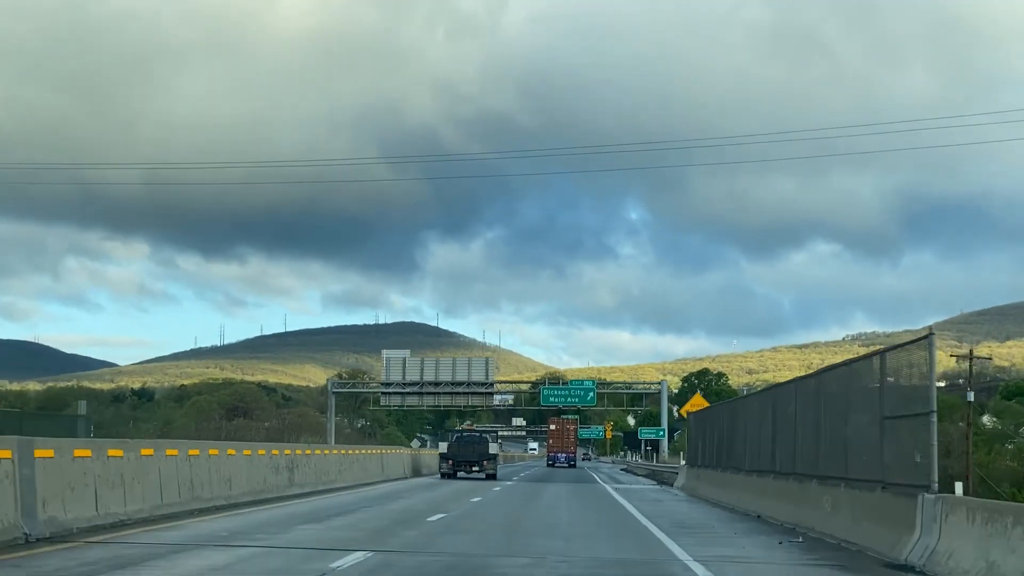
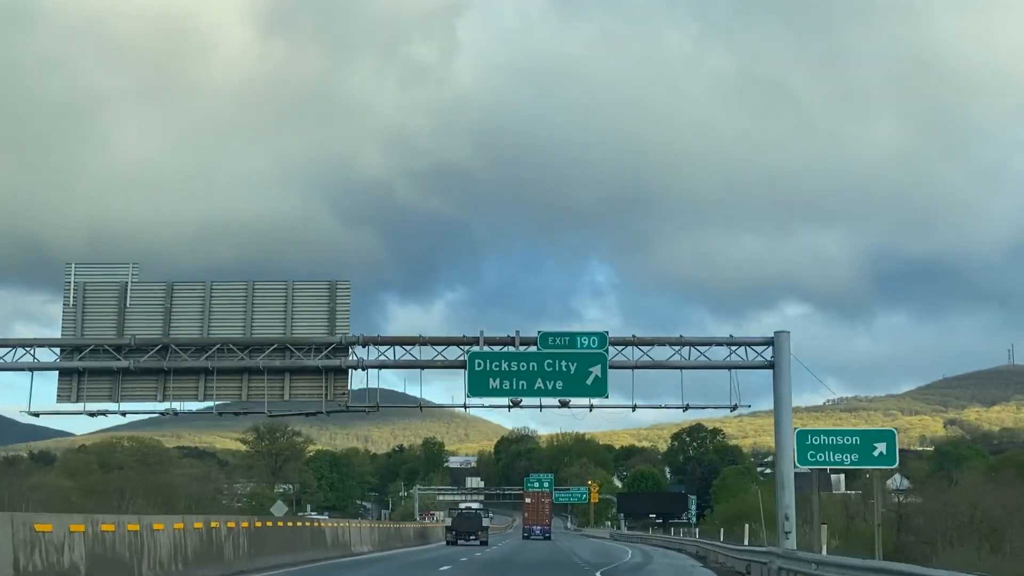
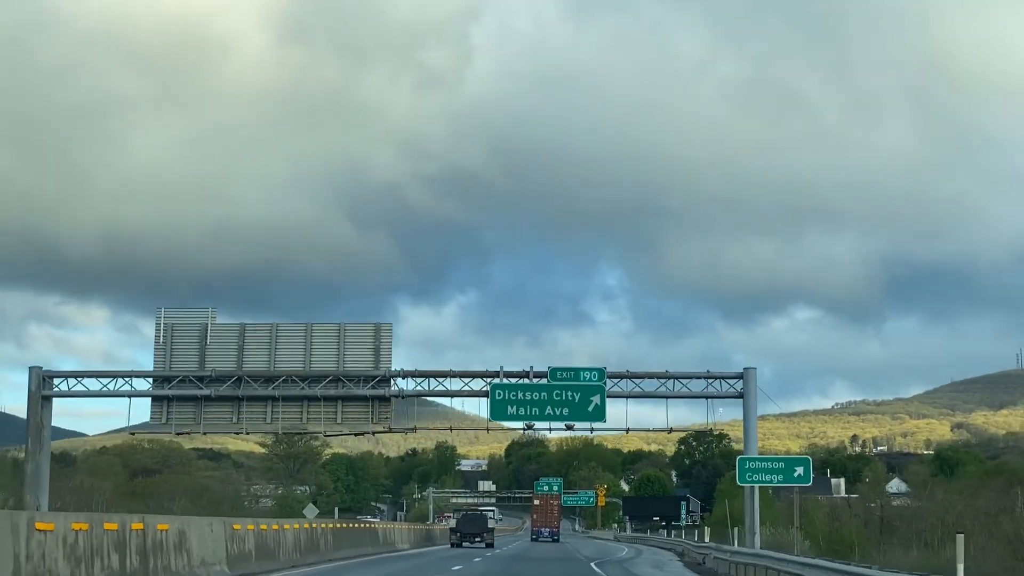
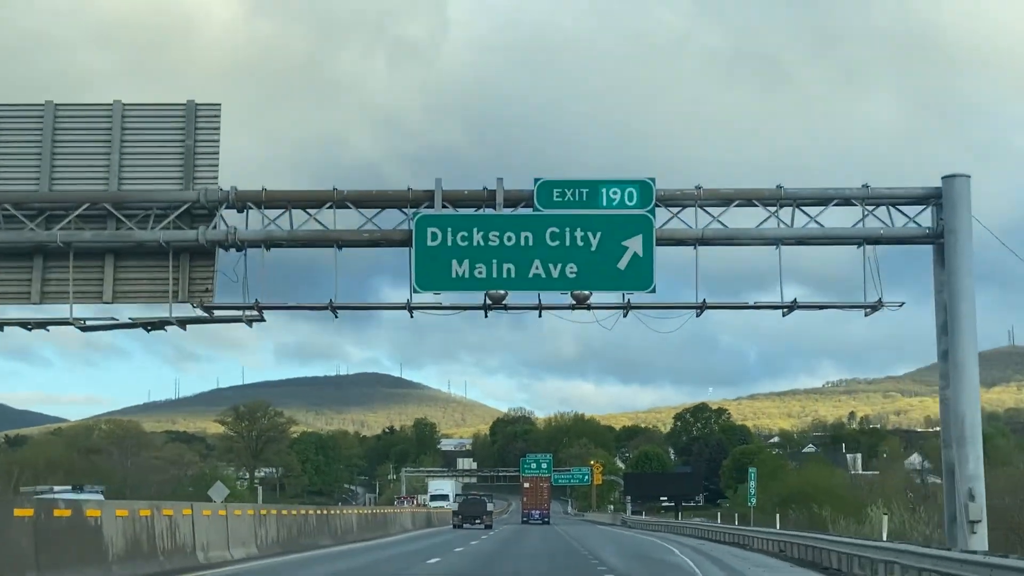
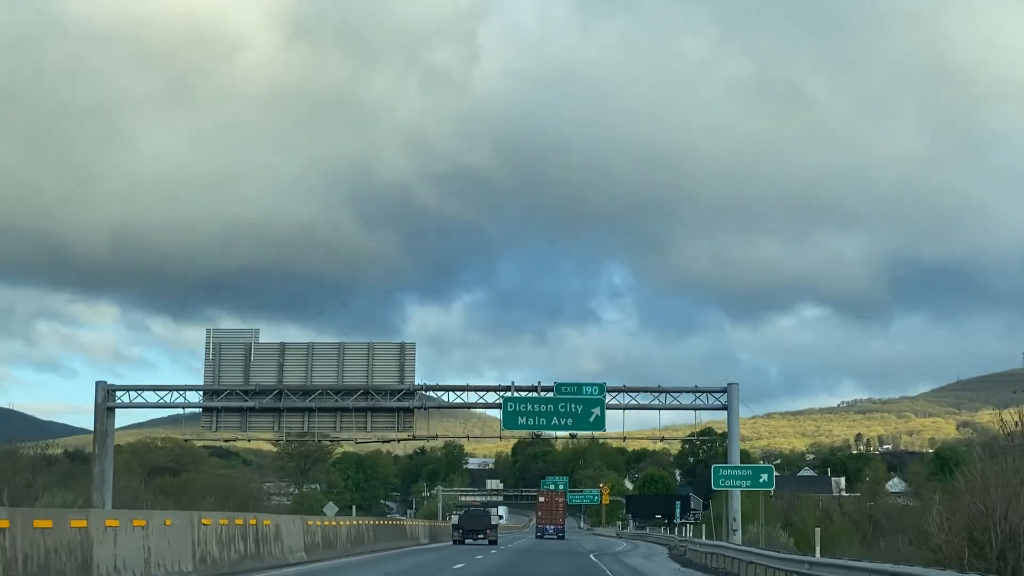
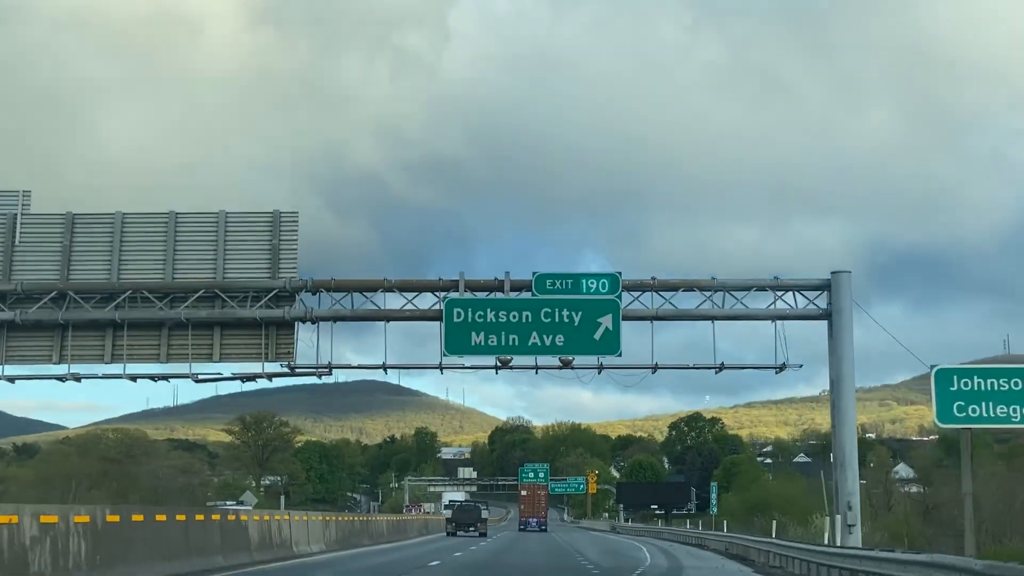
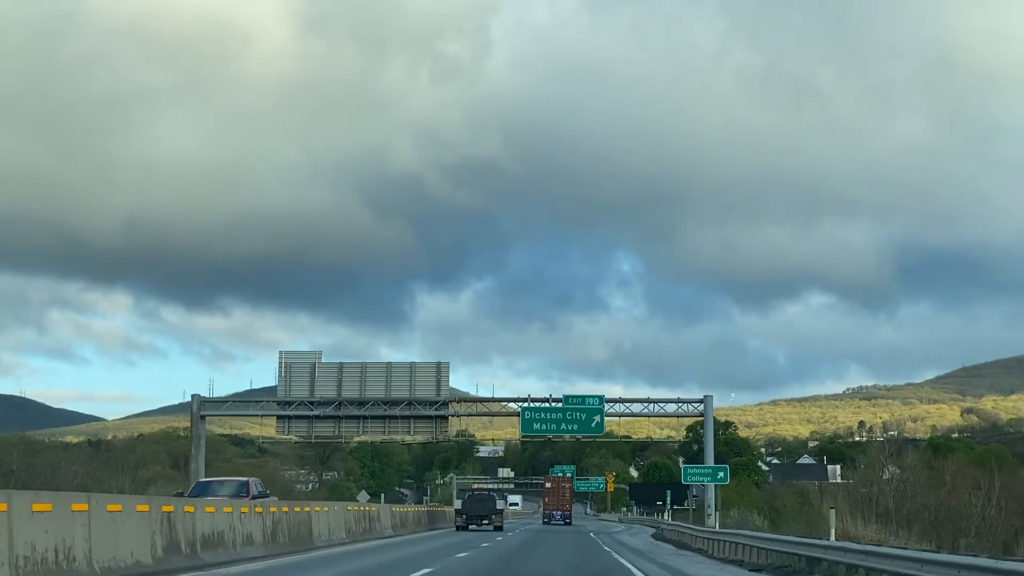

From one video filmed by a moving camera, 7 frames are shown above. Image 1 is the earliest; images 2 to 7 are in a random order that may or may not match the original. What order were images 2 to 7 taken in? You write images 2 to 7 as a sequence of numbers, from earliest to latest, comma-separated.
7, 5, 3, 2, 6, 4
